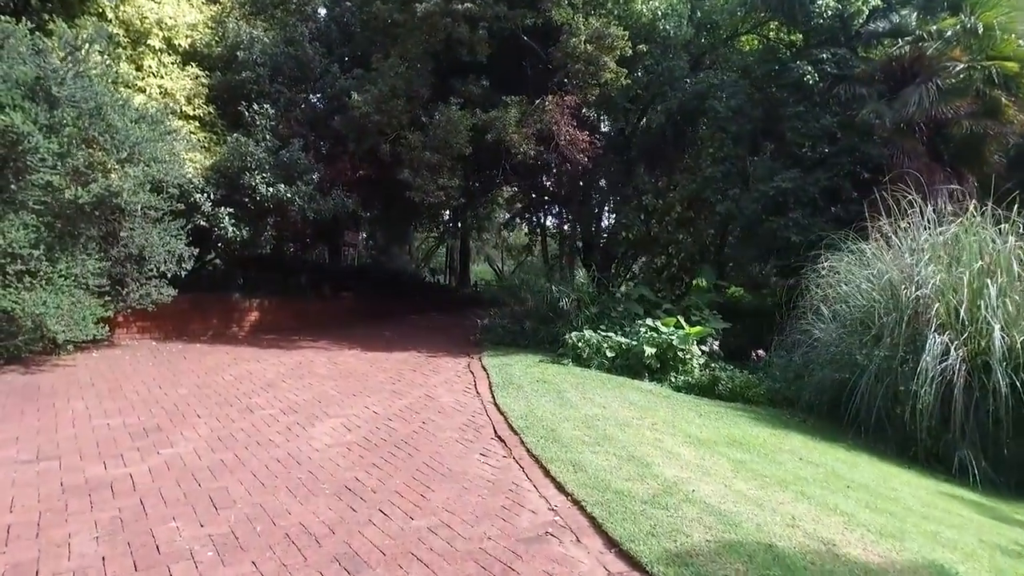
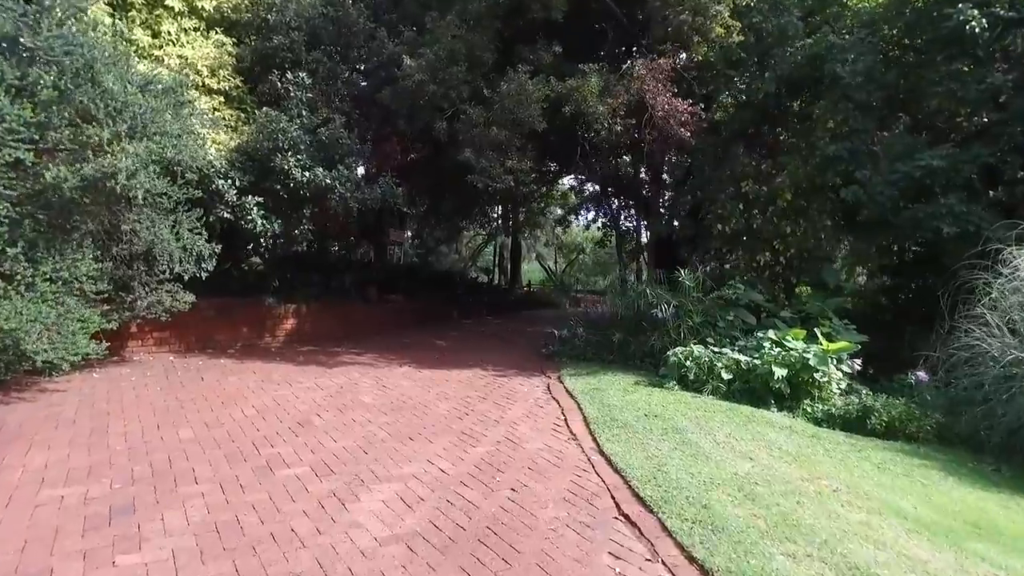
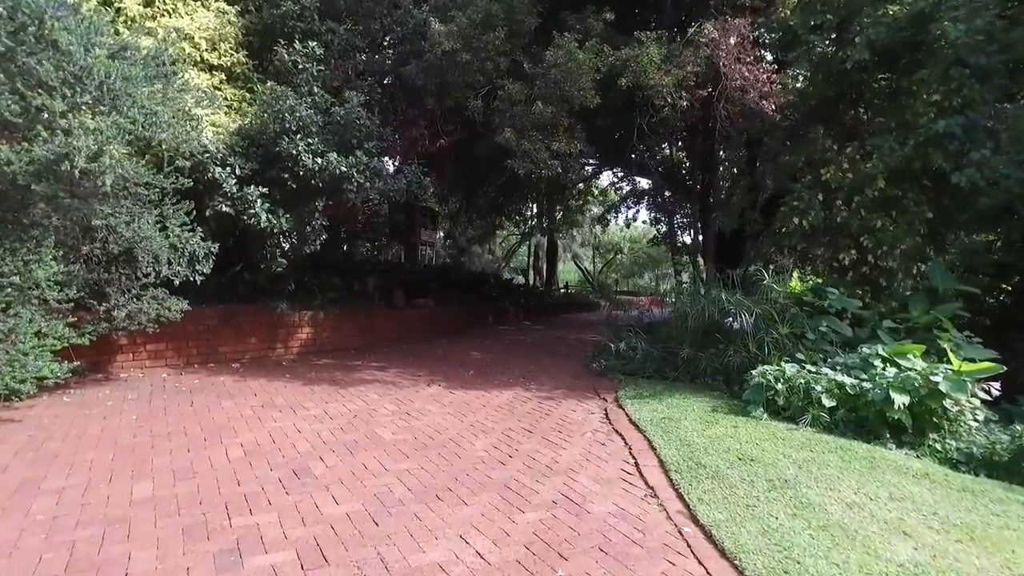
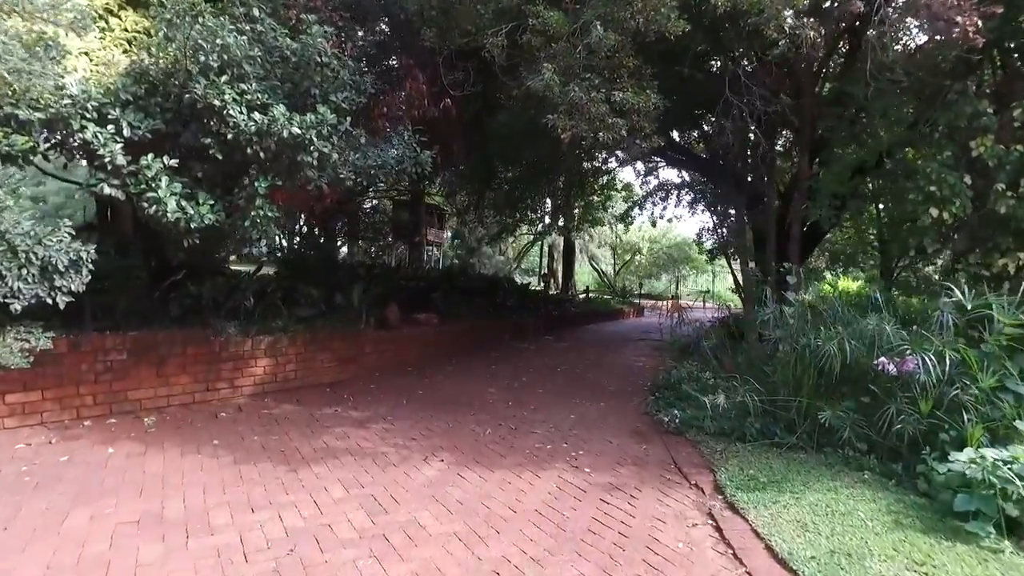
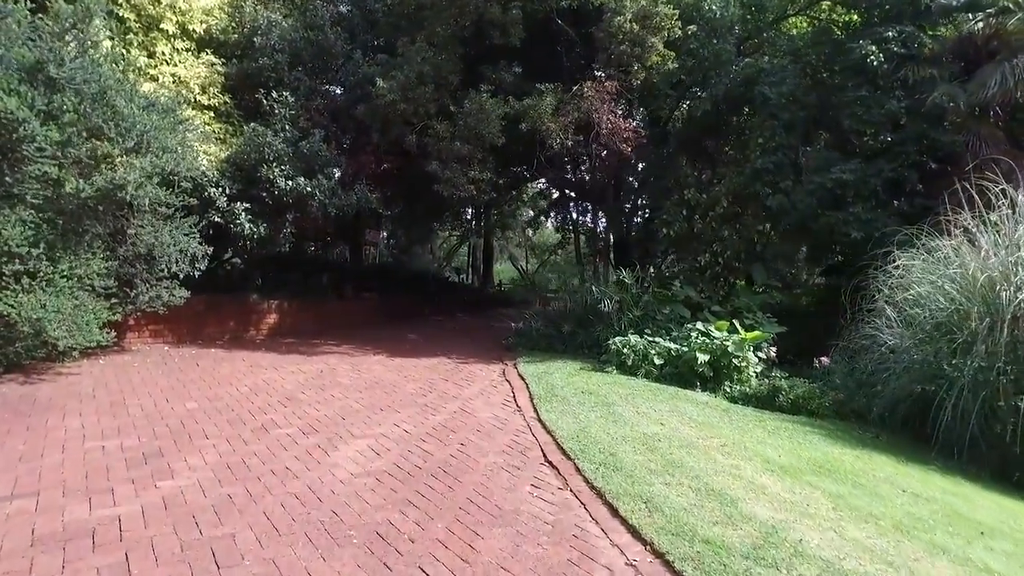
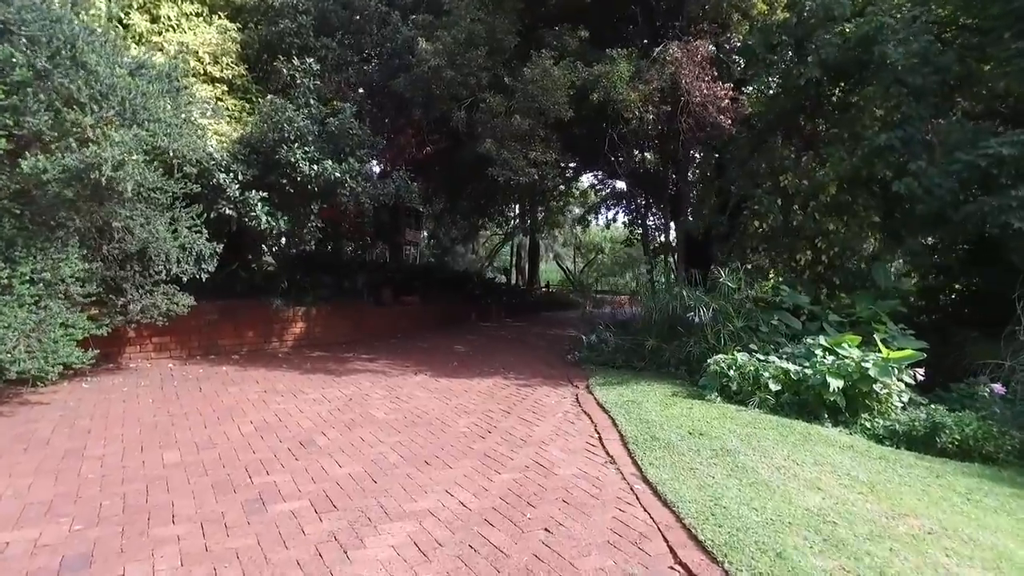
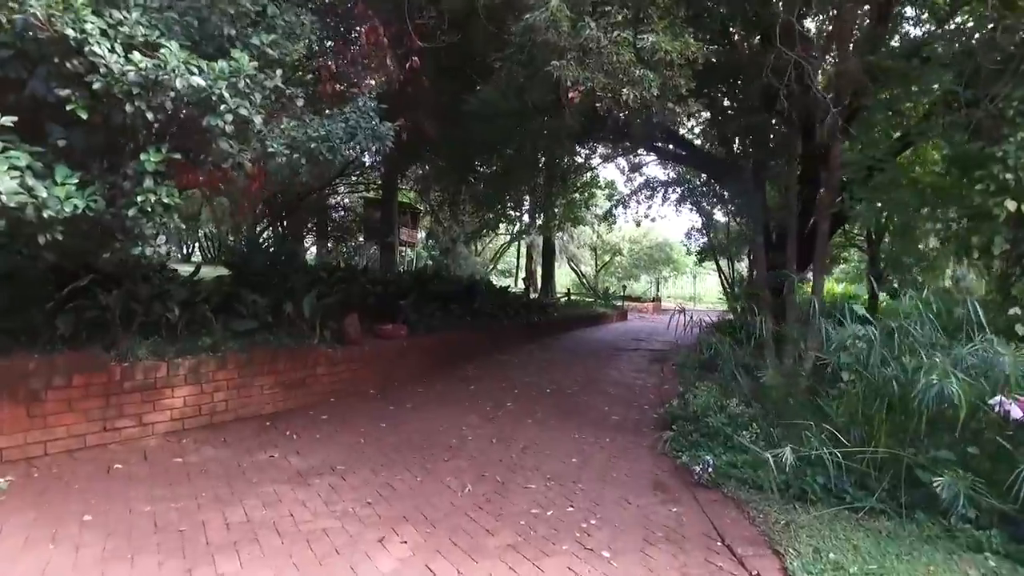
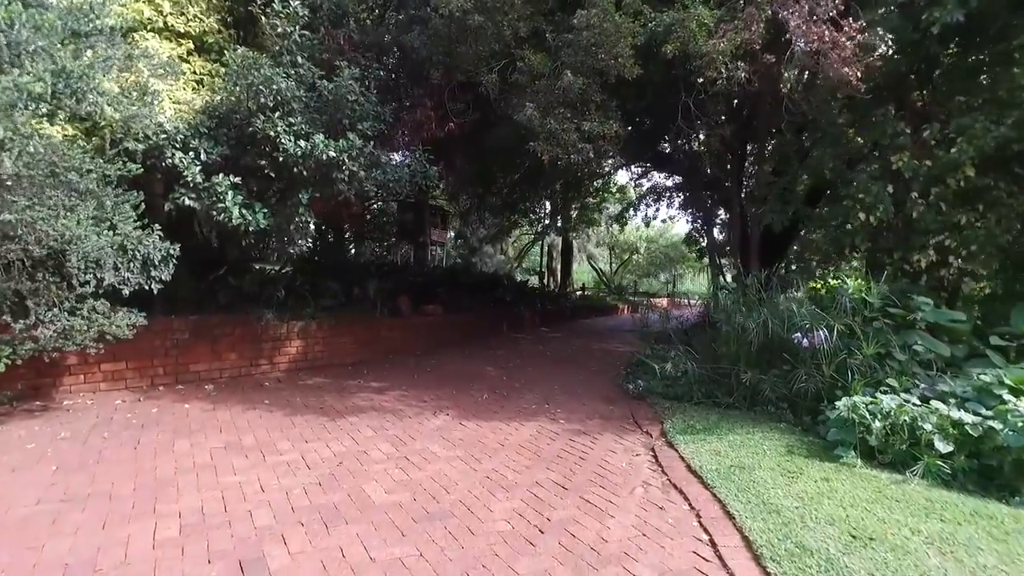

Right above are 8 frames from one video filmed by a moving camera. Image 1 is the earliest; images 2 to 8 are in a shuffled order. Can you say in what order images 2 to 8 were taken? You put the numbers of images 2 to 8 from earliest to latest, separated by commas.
5, 2, 6, 3, 8, 4, 7
